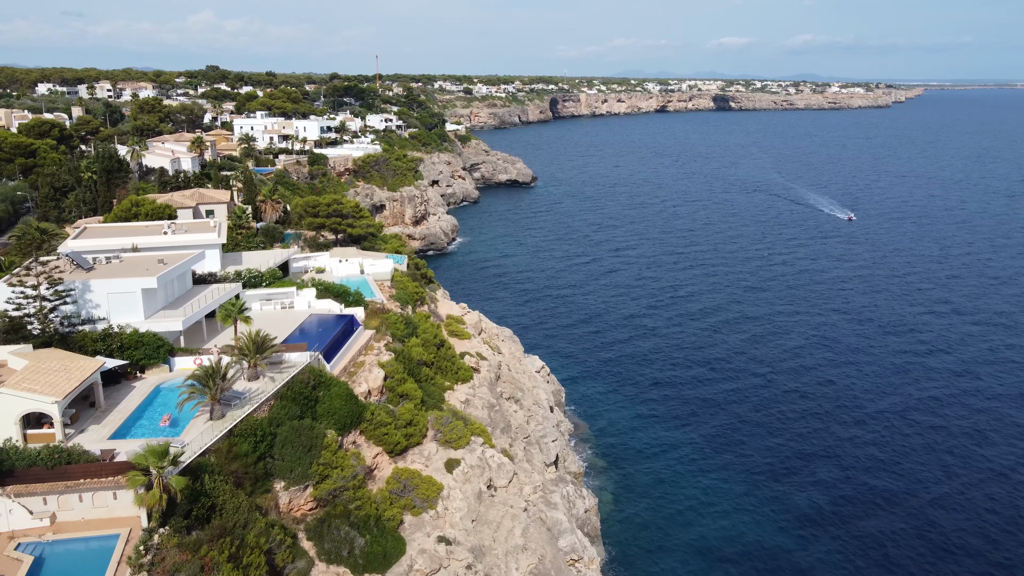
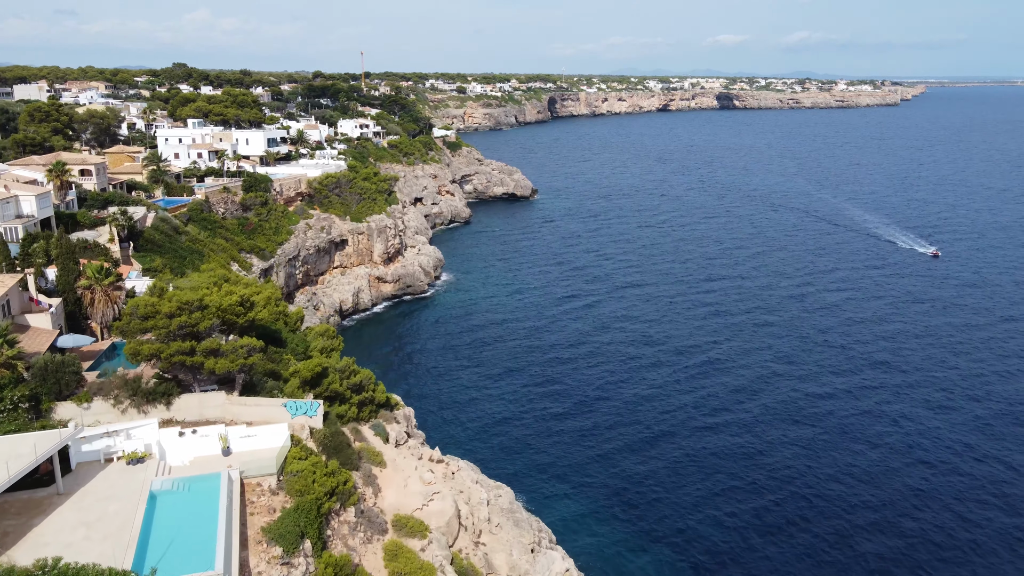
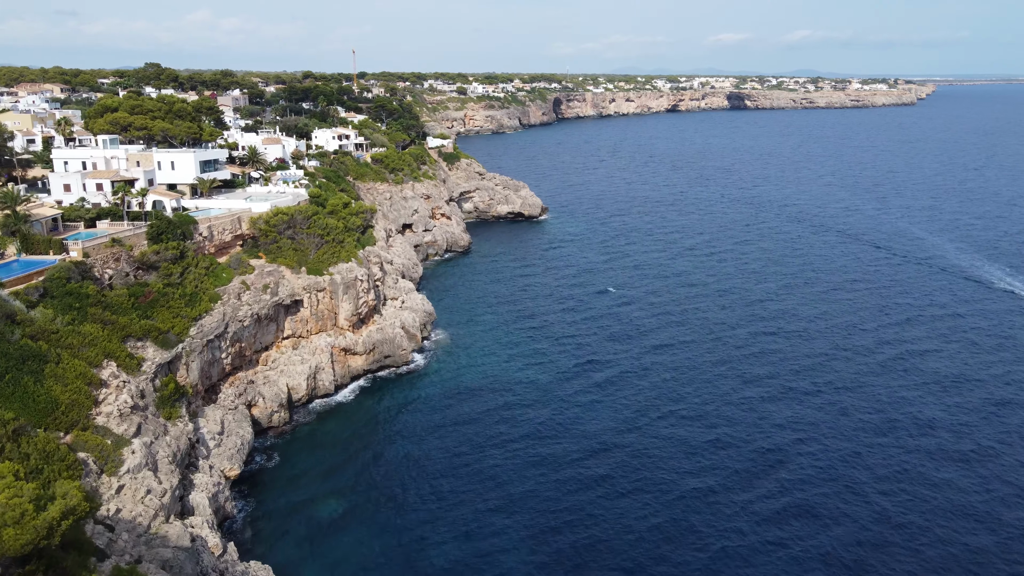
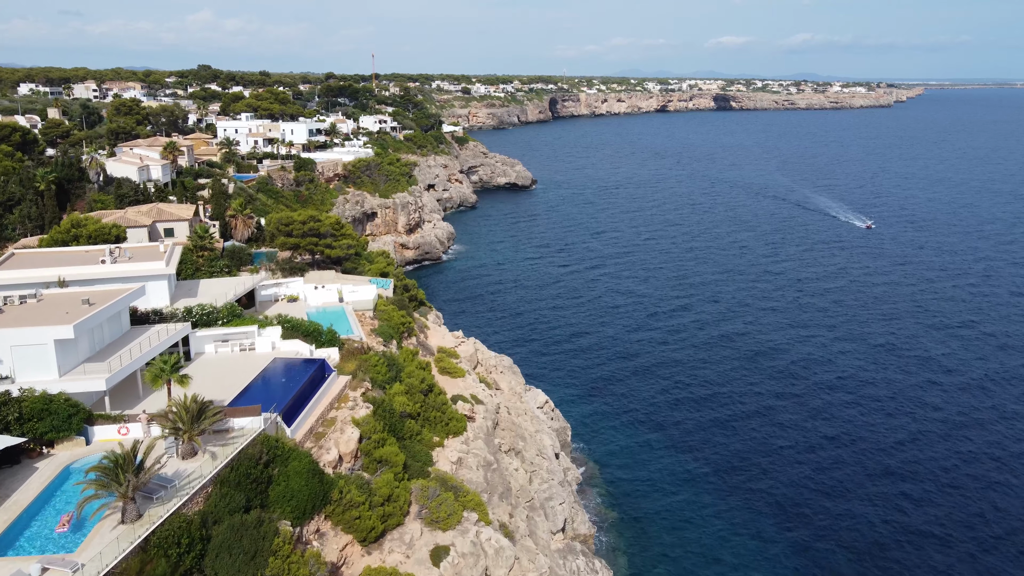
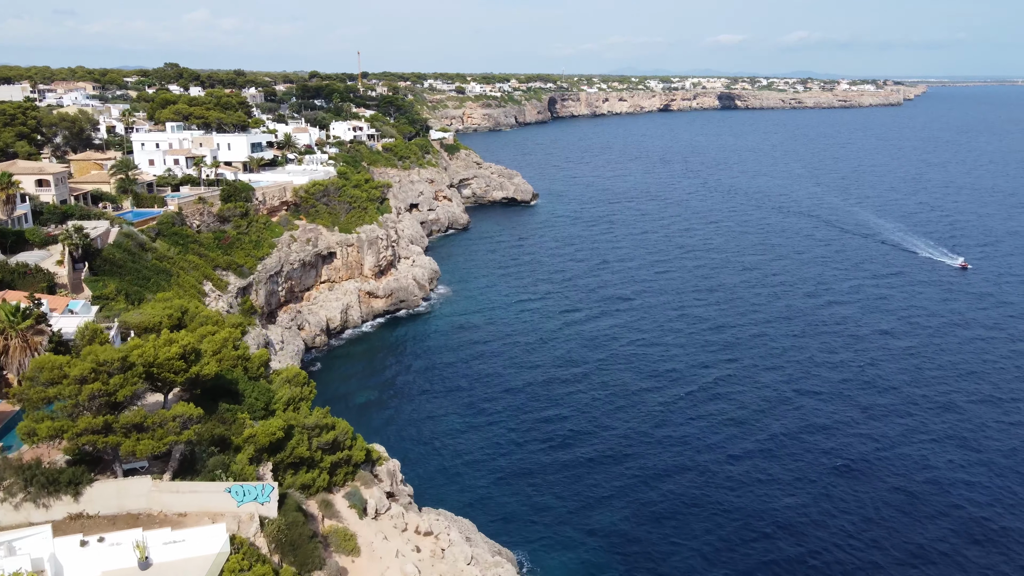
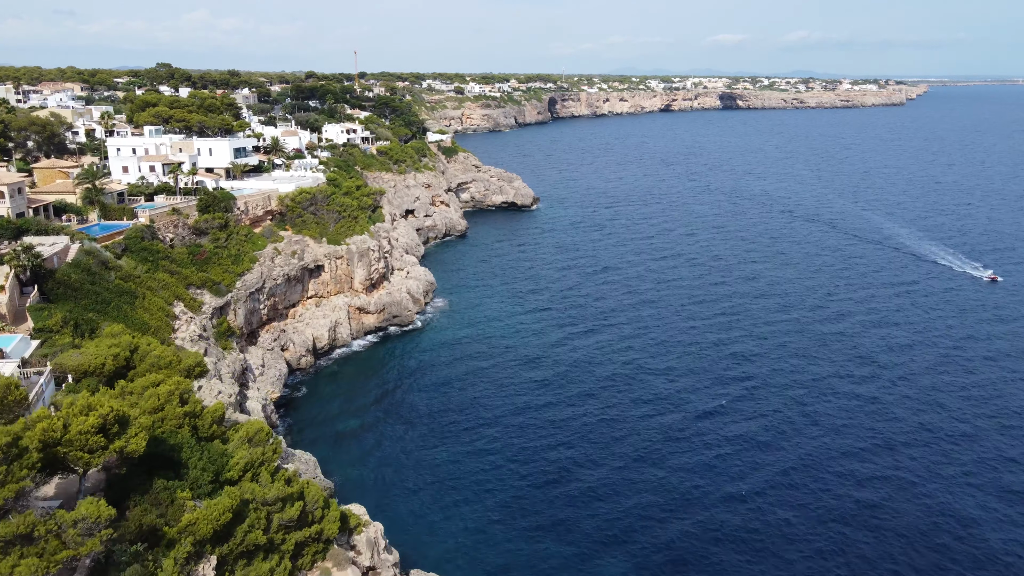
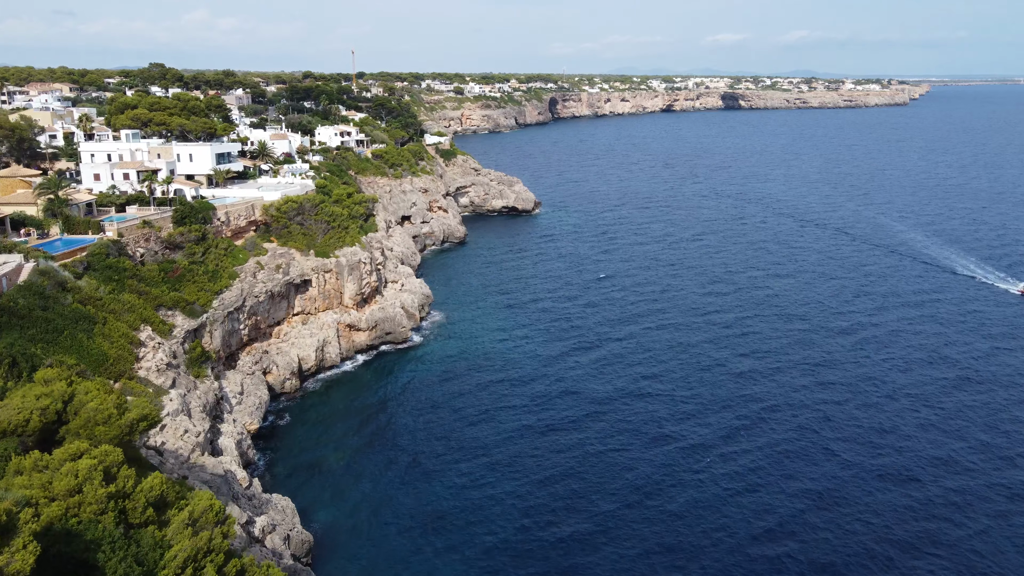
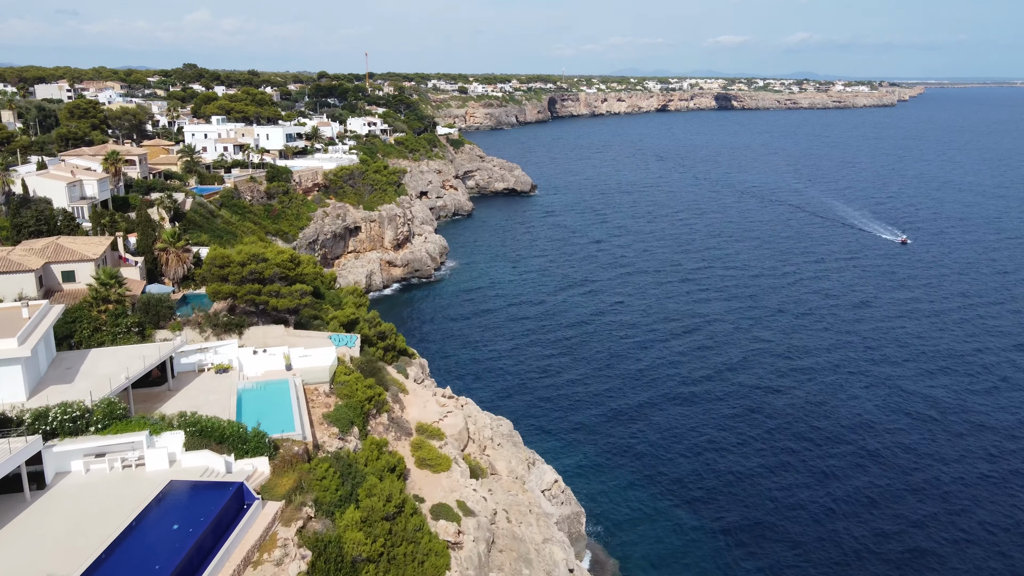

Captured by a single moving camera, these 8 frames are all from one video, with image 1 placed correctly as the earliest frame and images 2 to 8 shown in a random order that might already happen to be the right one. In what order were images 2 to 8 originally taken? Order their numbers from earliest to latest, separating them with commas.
4, 8, 2, 5, 6, 7, 3
